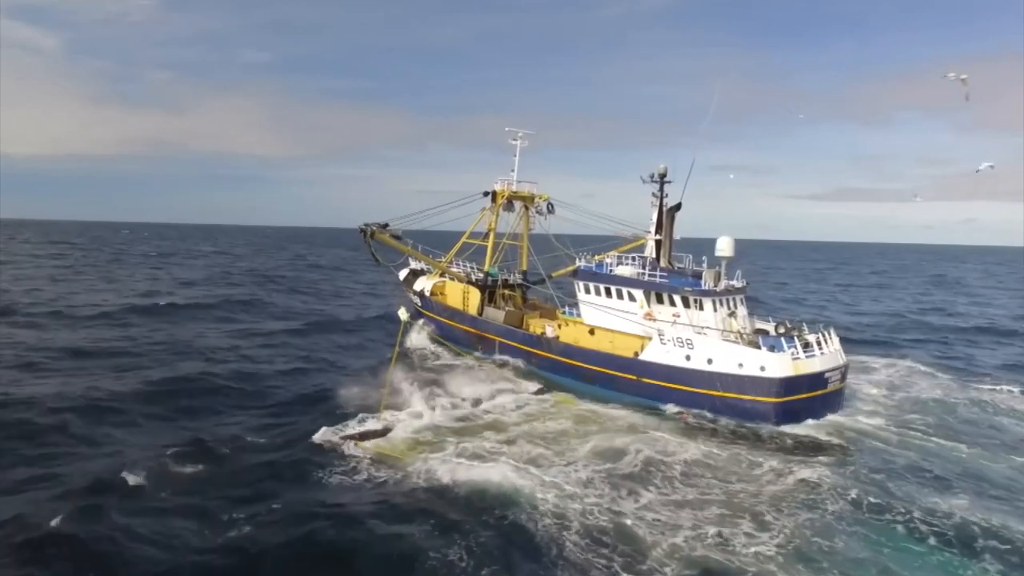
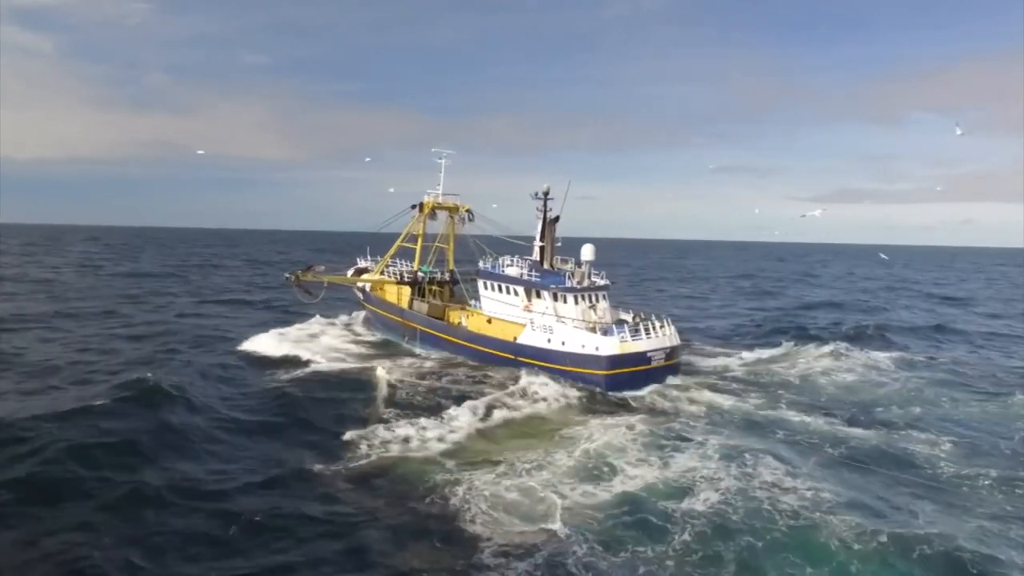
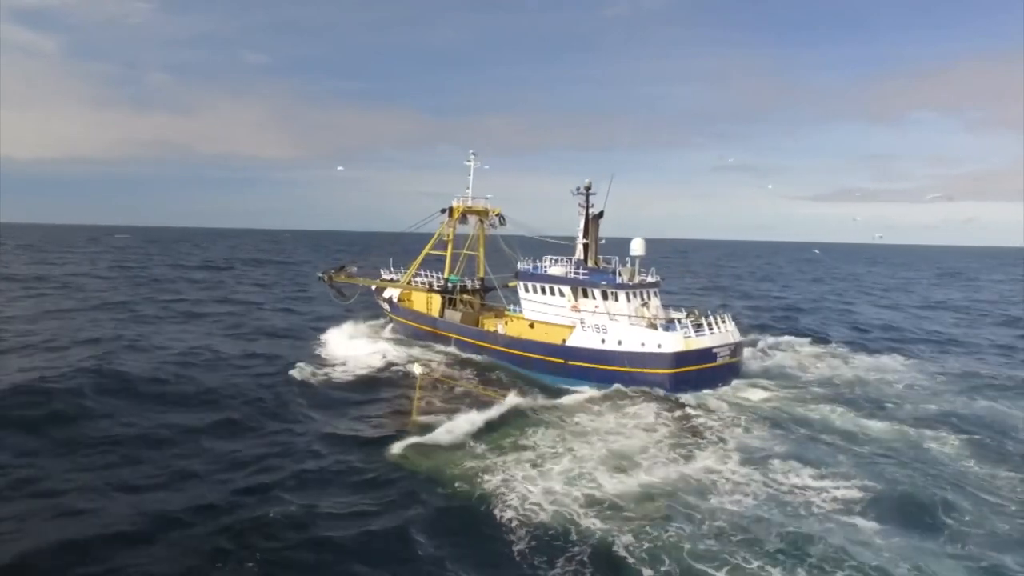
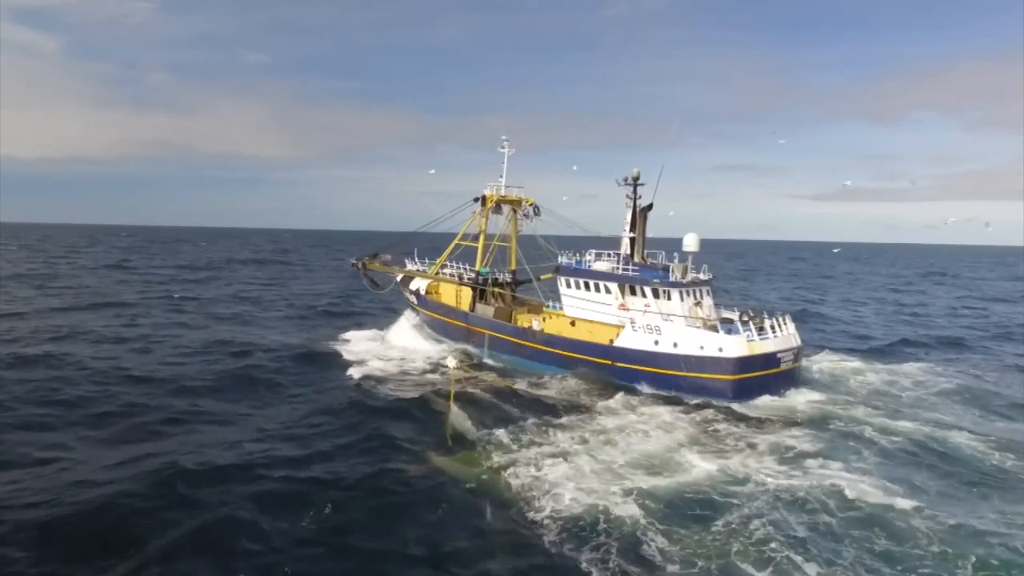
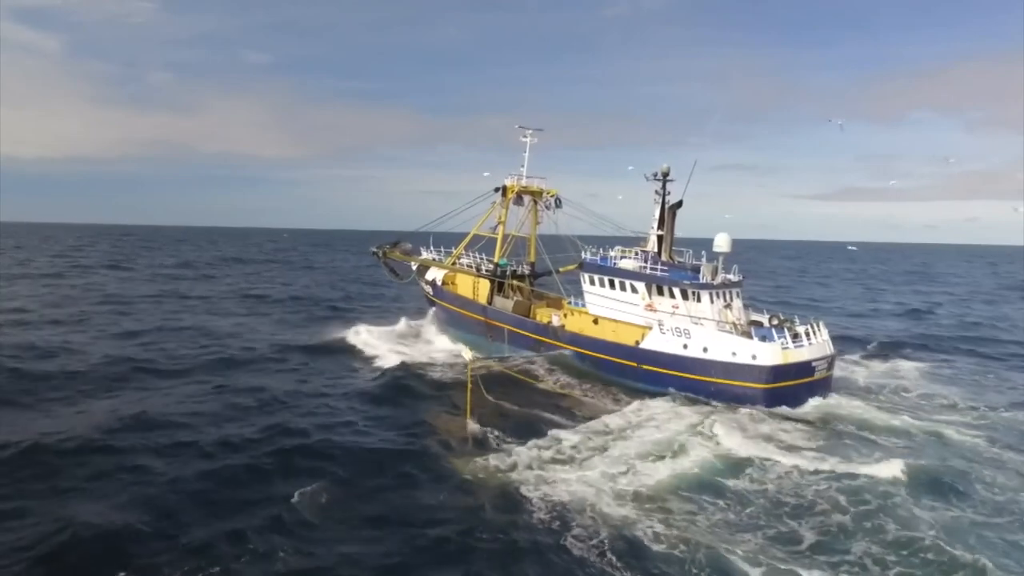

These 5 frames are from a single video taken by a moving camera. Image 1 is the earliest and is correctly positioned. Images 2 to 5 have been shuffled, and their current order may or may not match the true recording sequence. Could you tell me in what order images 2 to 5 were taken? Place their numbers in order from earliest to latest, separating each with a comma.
5, 4, 3, 2
